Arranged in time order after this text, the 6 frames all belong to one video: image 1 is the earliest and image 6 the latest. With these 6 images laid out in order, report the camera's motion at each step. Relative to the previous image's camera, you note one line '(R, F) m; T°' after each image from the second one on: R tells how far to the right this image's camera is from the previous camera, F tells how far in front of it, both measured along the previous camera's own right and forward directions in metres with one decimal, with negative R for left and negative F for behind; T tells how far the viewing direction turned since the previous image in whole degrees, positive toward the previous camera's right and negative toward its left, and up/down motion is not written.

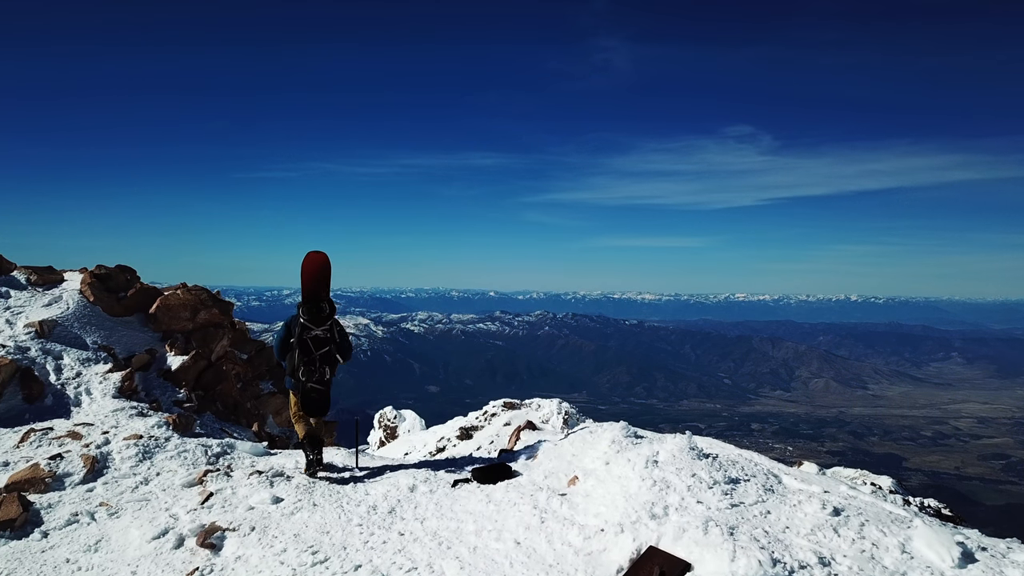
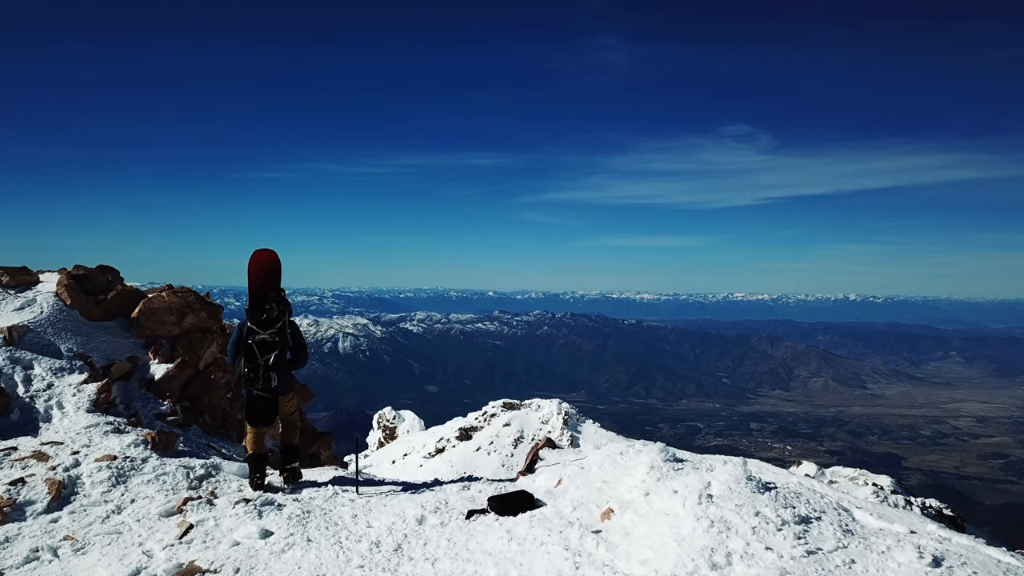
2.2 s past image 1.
(-0.3, +0.9) m; 0°
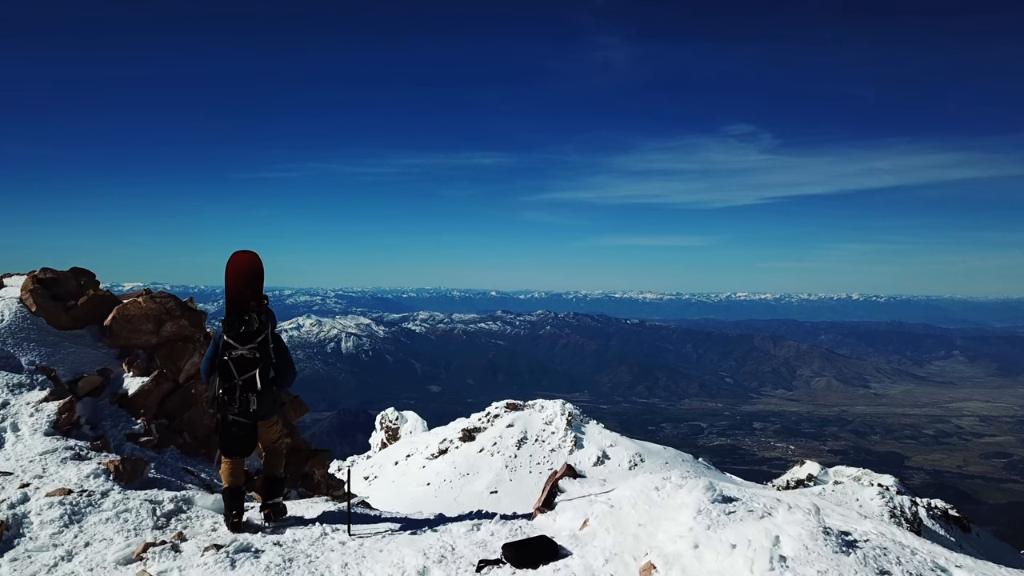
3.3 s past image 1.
(-0.1, -0.9) m; 0°
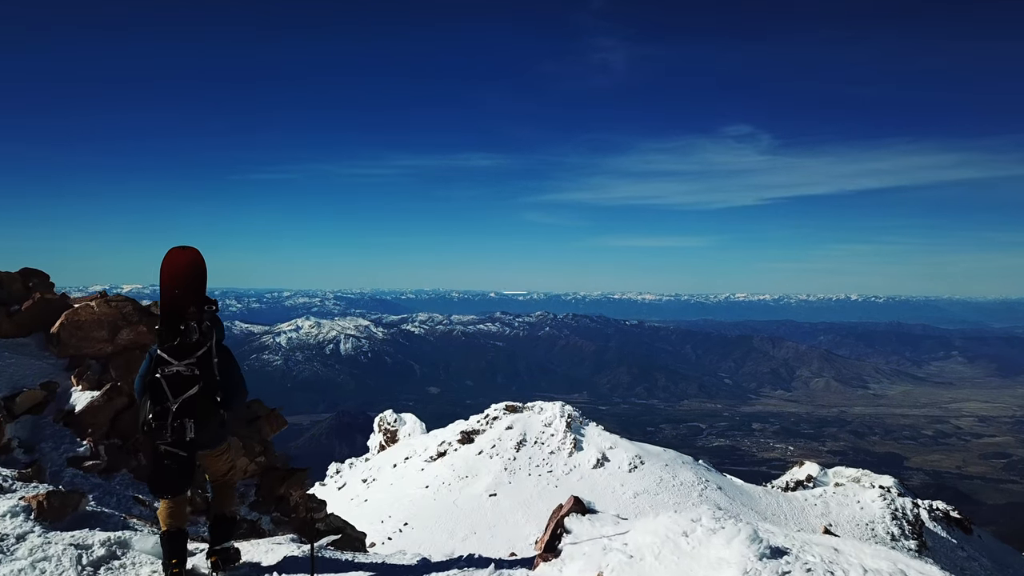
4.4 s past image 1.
(0.0, +0.4) m; 0°
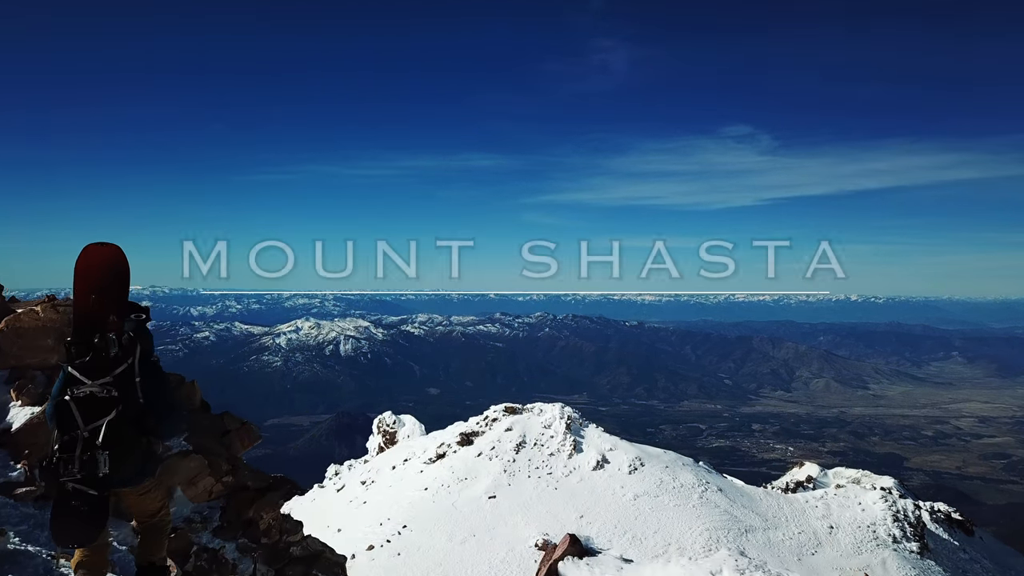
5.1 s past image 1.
(+0.1, +0.3) m; 0°
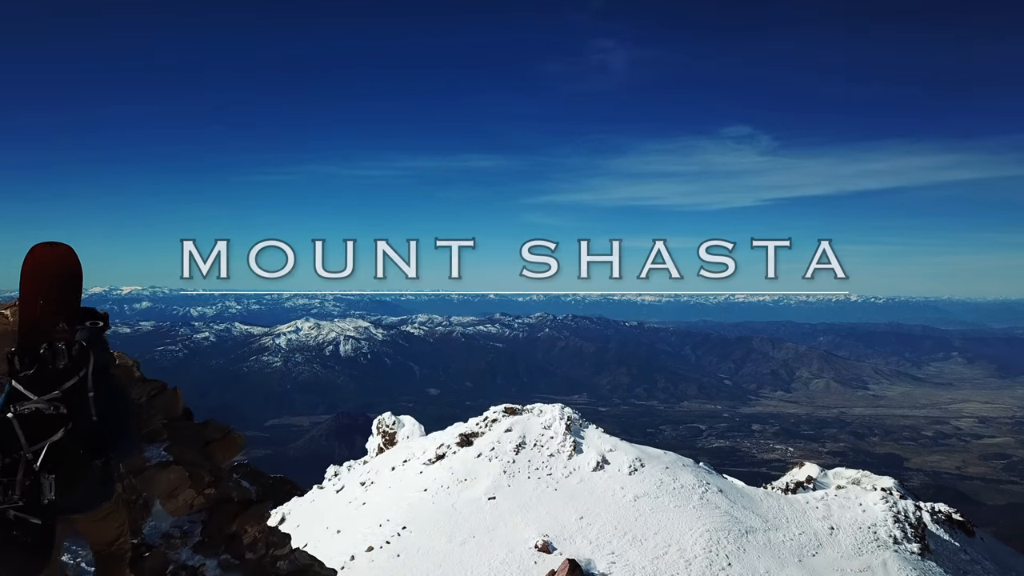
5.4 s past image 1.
(0.0, +0.1) m; 0°
